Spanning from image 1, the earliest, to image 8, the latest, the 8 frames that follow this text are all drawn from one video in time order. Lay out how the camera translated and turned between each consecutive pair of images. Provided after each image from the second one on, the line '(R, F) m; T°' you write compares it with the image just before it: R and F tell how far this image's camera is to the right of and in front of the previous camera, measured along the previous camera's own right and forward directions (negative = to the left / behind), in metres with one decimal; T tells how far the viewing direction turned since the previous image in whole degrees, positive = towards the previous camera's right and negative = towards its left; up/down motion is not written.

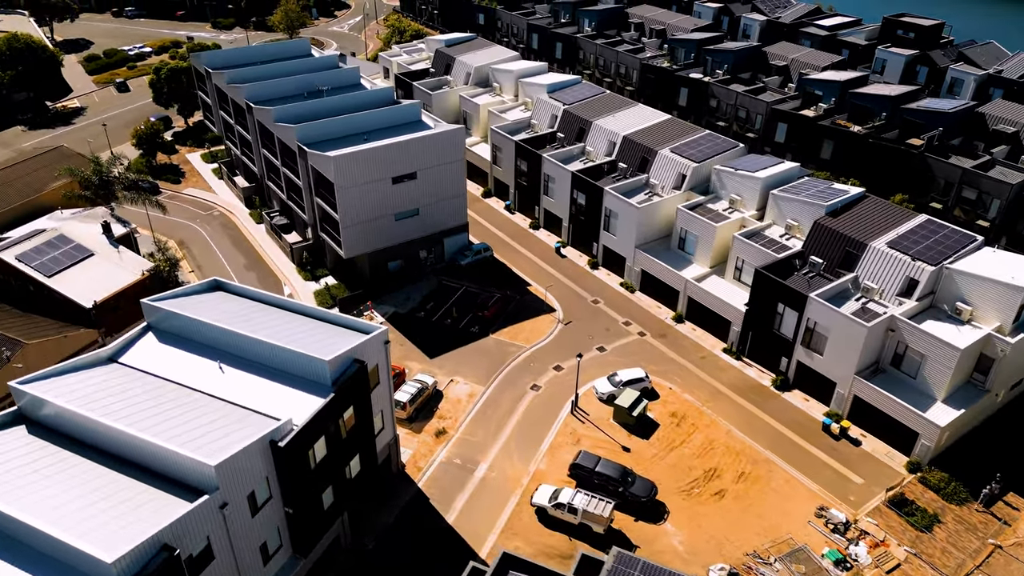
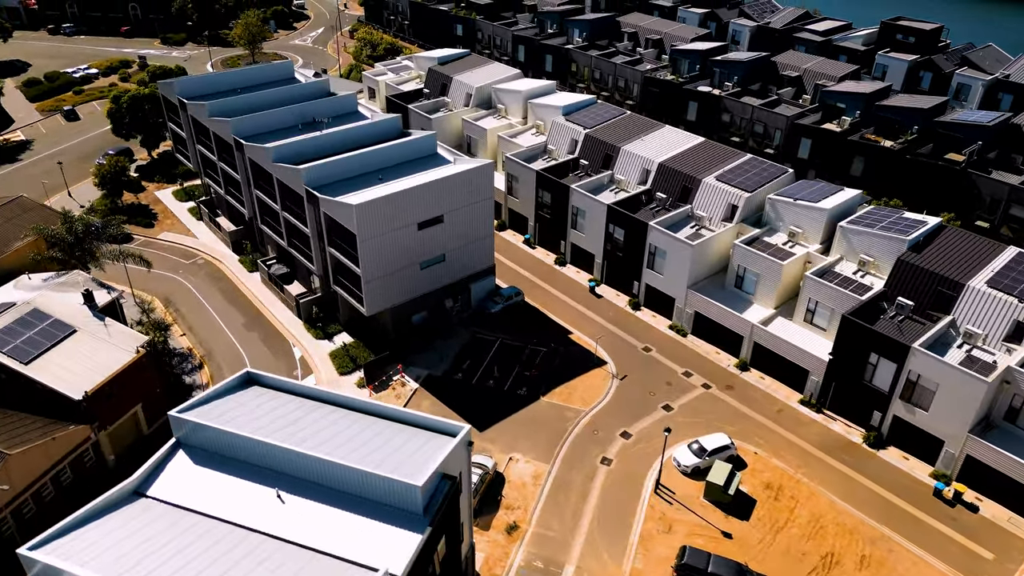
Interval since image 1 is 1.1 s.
(-6.9, +6.6) m; +4°
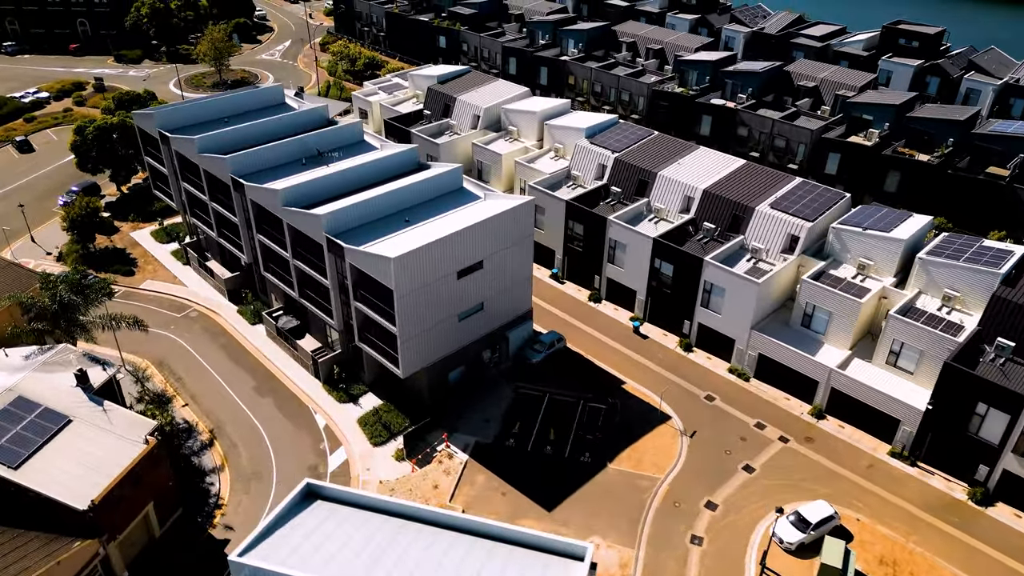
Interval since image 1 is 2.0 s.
(-6.2, +5.9) m; +4°
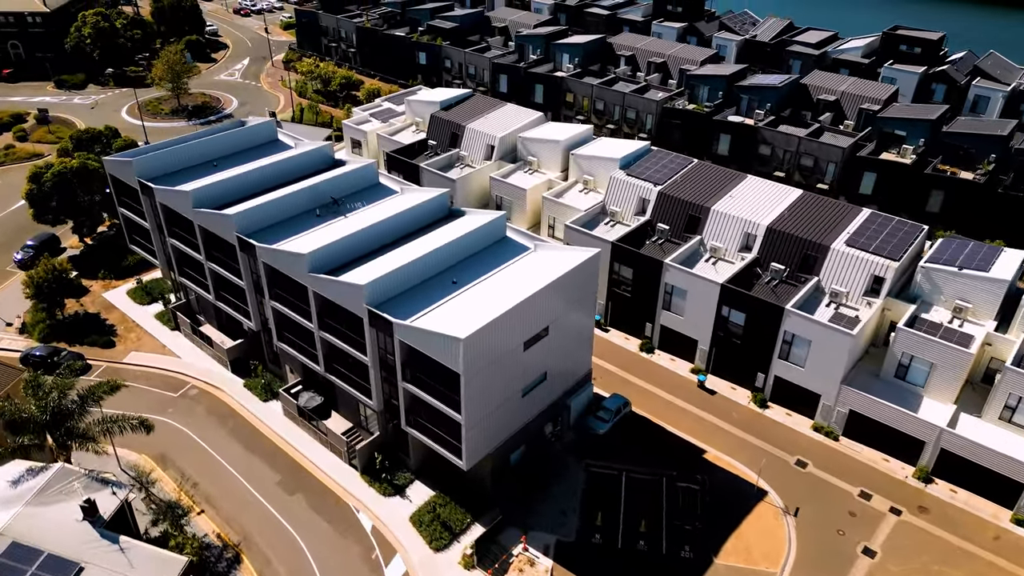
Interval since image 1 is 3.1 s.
(-6.9, +6.7) m; +4°
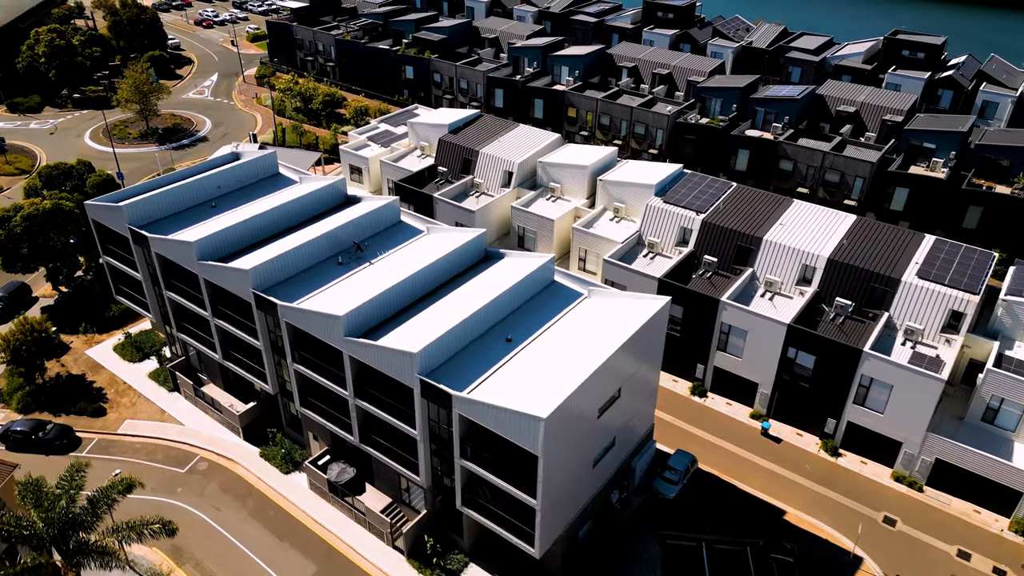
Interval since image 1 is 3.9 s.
(-5.2, +4.9) m; +3°
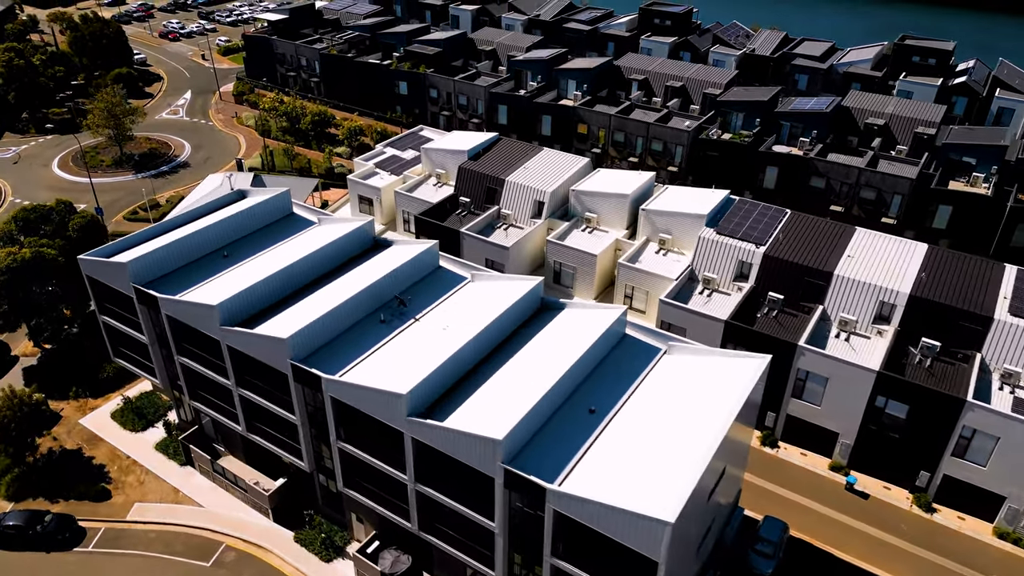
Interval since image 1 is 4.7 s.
(-5.3, +4.9) m; +3°
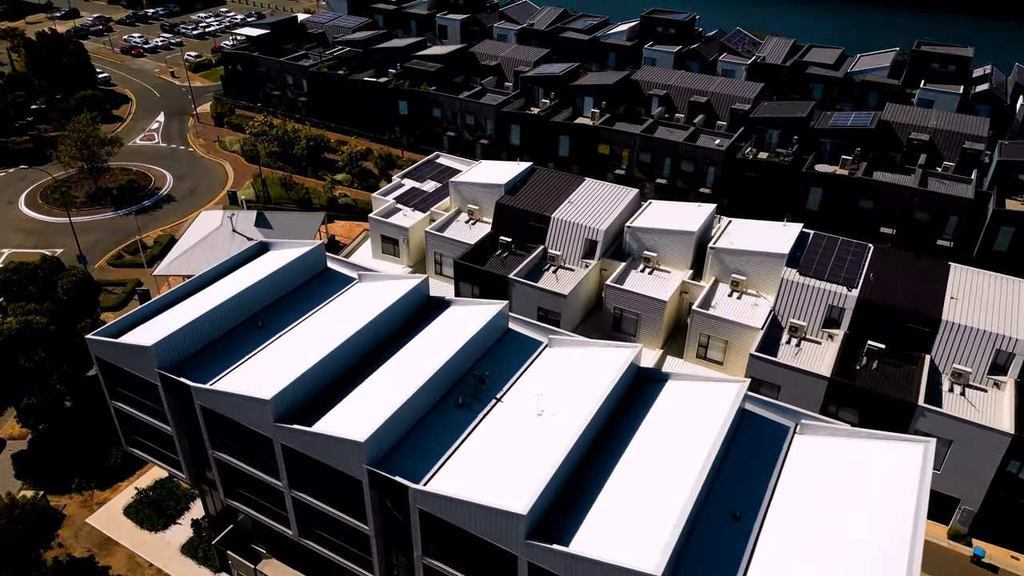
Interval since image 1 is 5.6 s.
(-6.2, +5.7) m; +3°
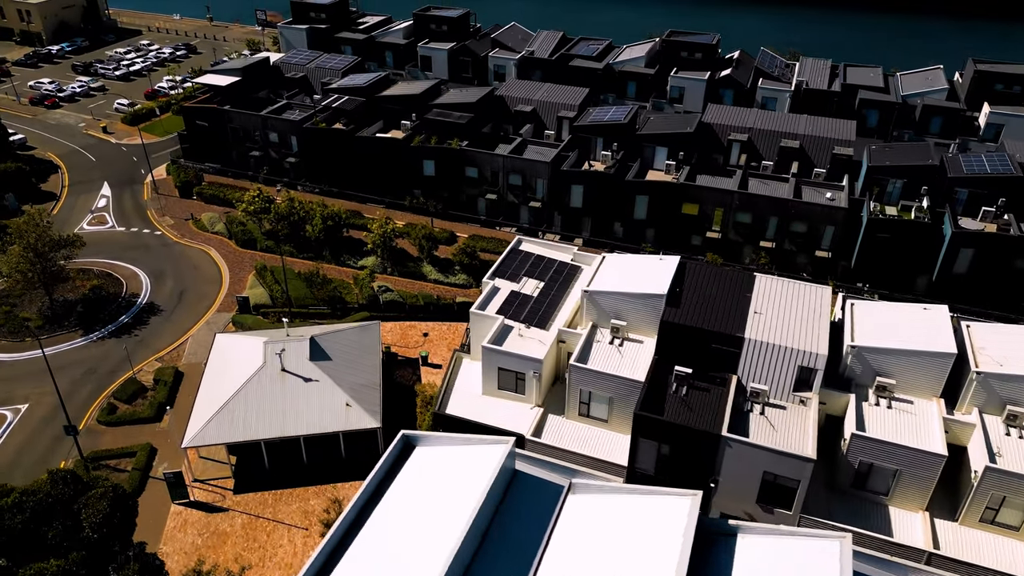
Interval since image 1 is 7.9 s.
(-14.3, +14.1) m; +7°
